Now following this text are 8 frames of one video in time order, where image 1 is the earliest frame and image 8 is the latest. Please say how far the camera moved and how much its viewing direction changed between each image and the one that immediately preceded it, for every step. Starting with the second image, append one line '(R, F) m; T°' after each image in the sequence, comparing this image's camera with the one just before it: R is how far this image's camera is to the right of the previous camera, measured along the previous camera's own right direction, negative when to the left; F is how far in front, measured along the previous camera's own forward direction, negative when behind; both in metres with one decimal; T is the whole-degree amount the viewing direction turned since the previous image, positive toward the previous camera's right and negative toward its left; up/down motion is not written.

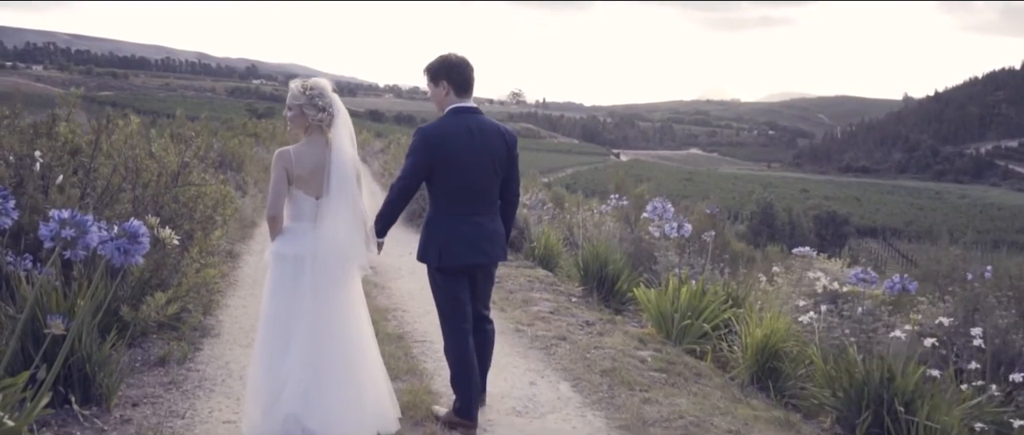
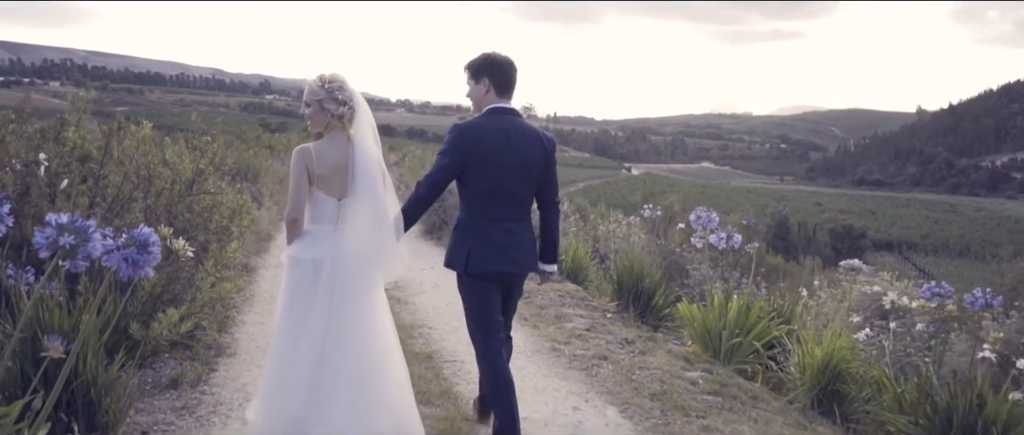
(-0.2, +0.5) m; -1°
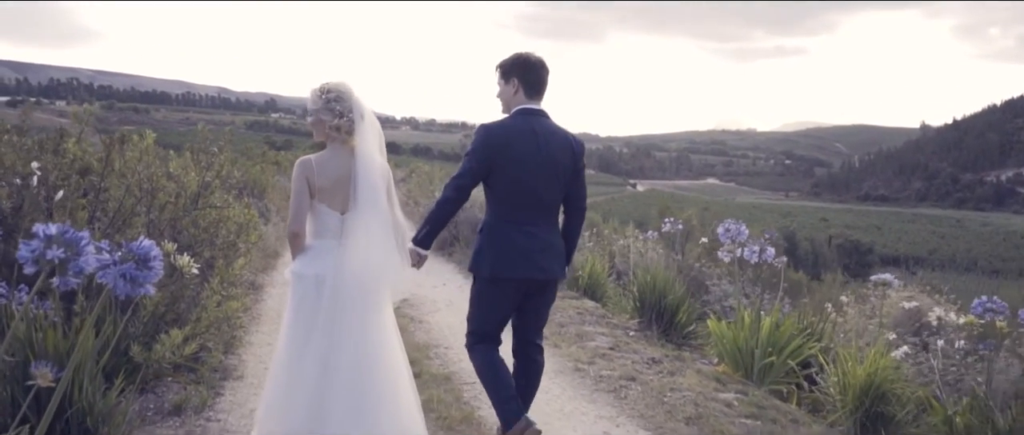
(-0.1, +0.4) m; 0°
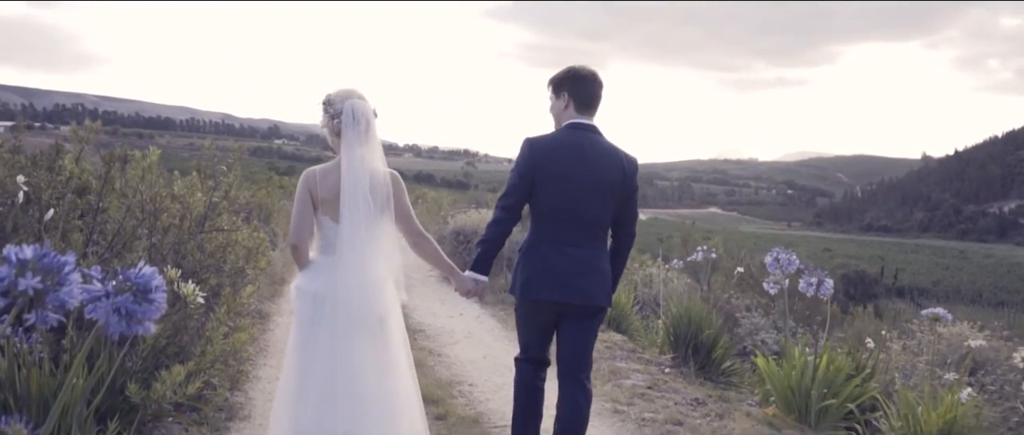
(-0.2, +0.6) m; 0°
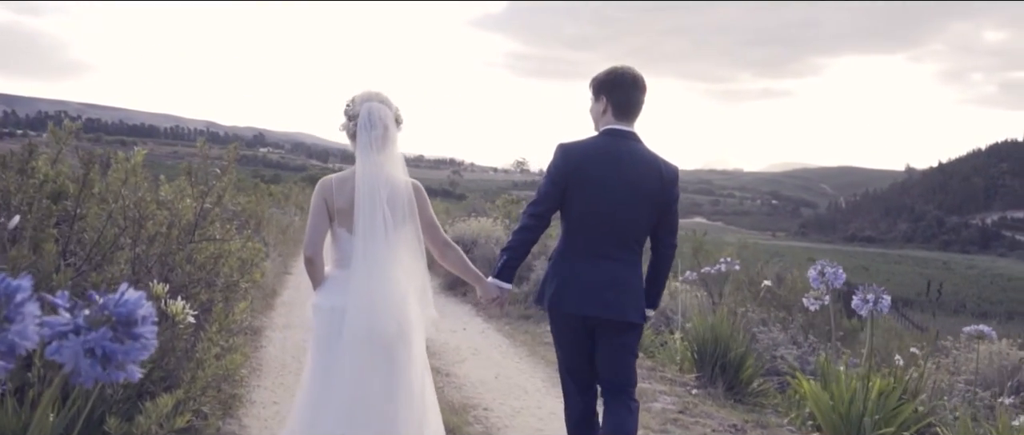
(-0.2, +0.6) m; +1°
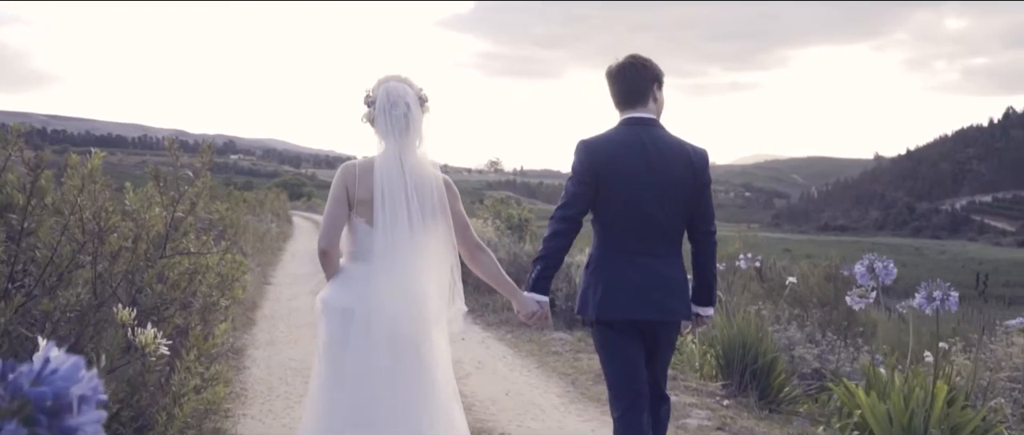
(-0.2, +0.8) m; +2°
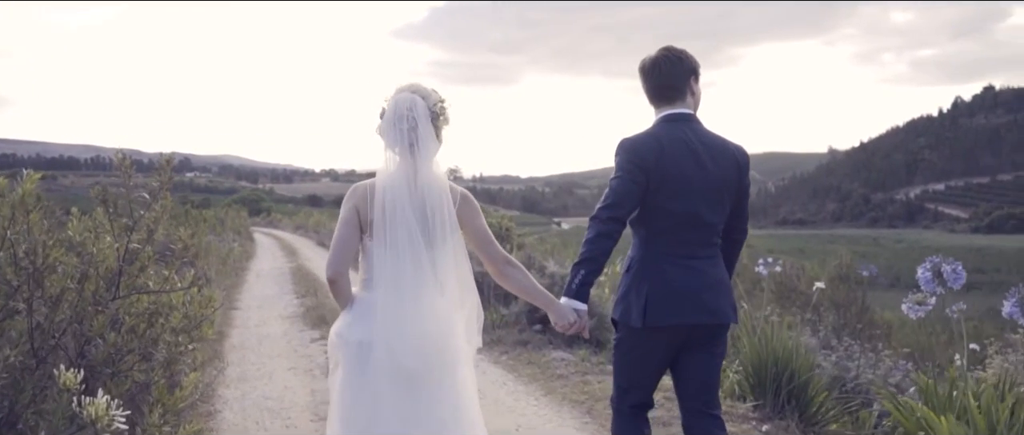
(-0.3, +0.9) m; +2°
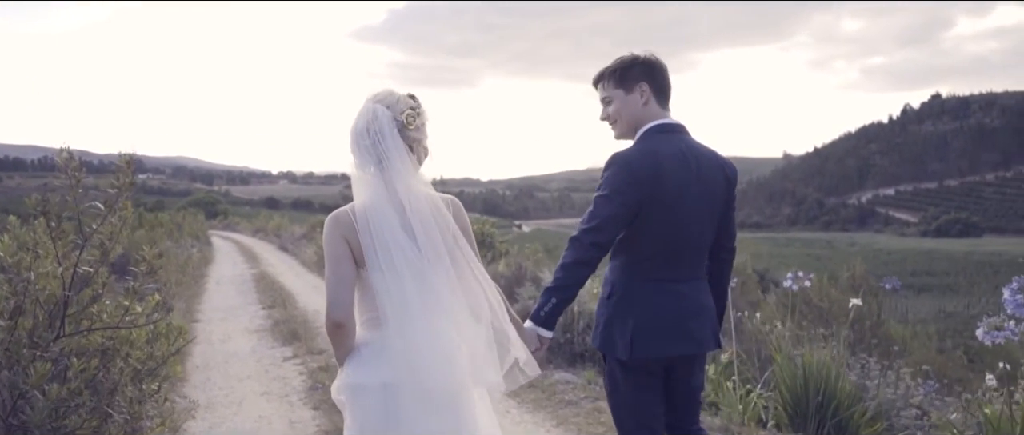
(-0.3, +0.8) m; +2°
